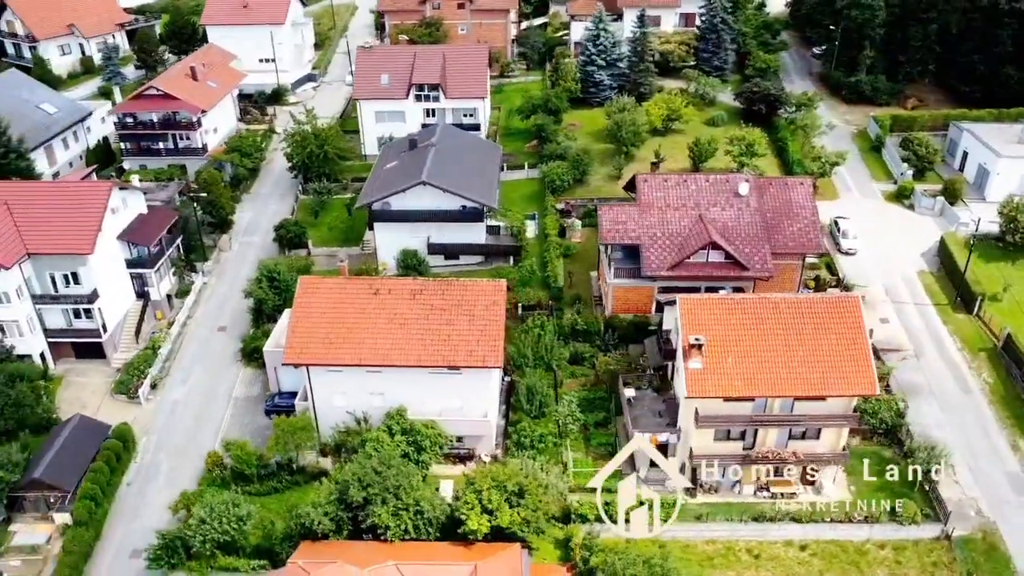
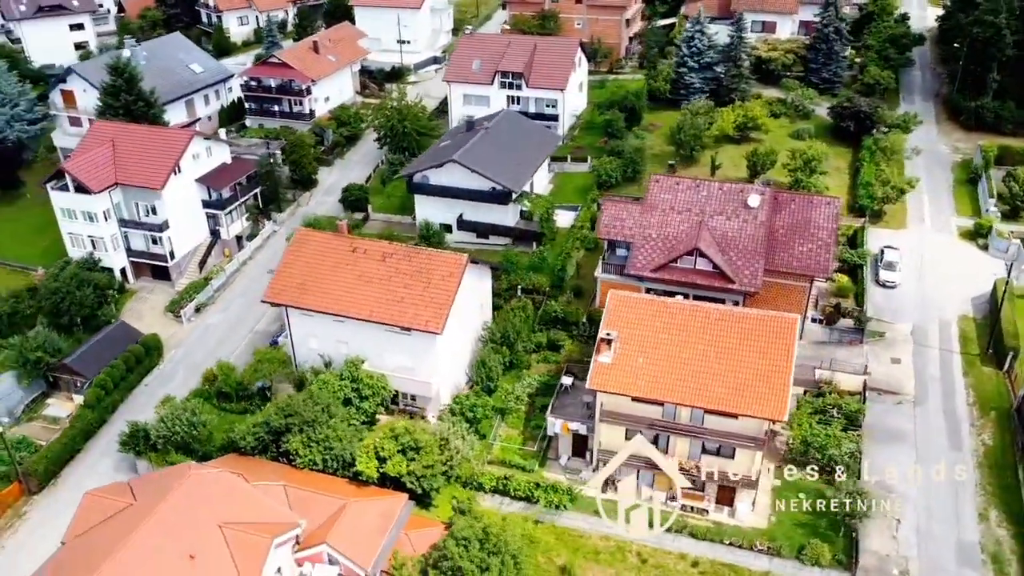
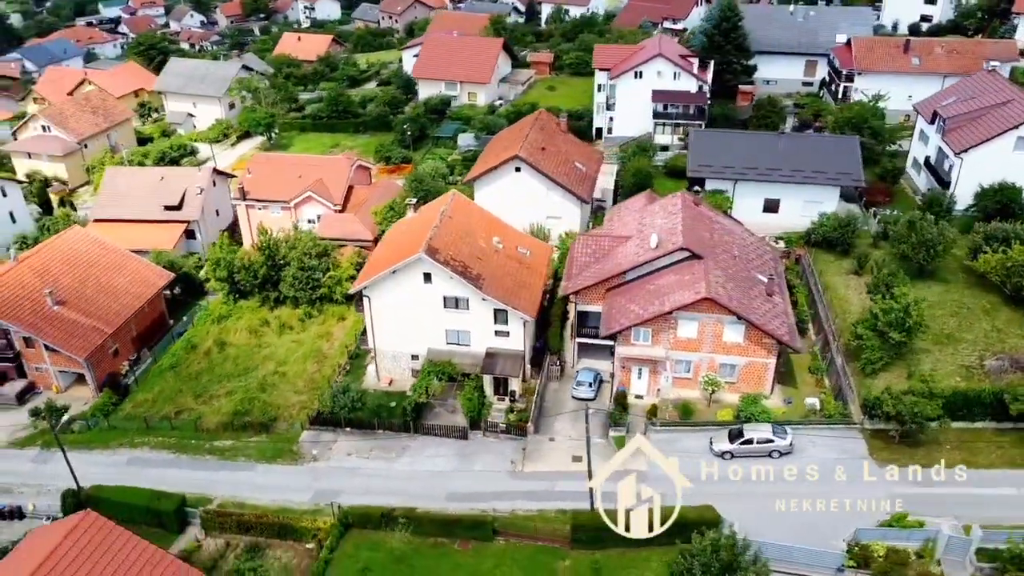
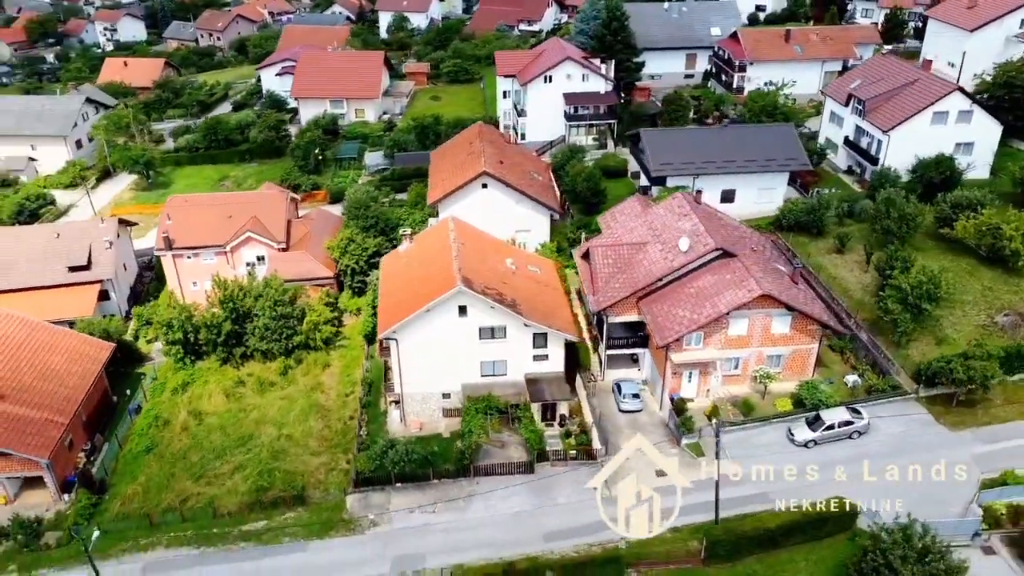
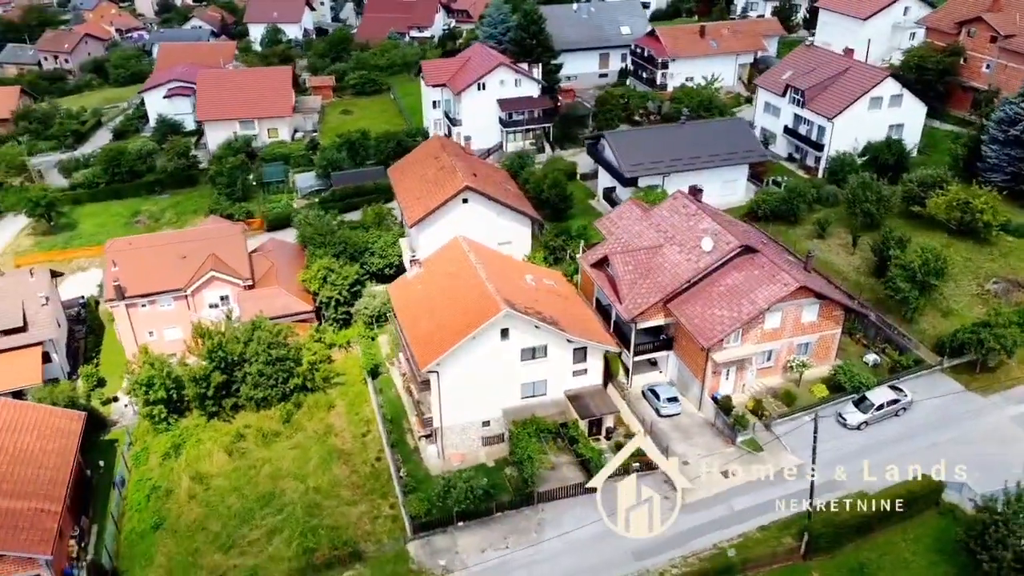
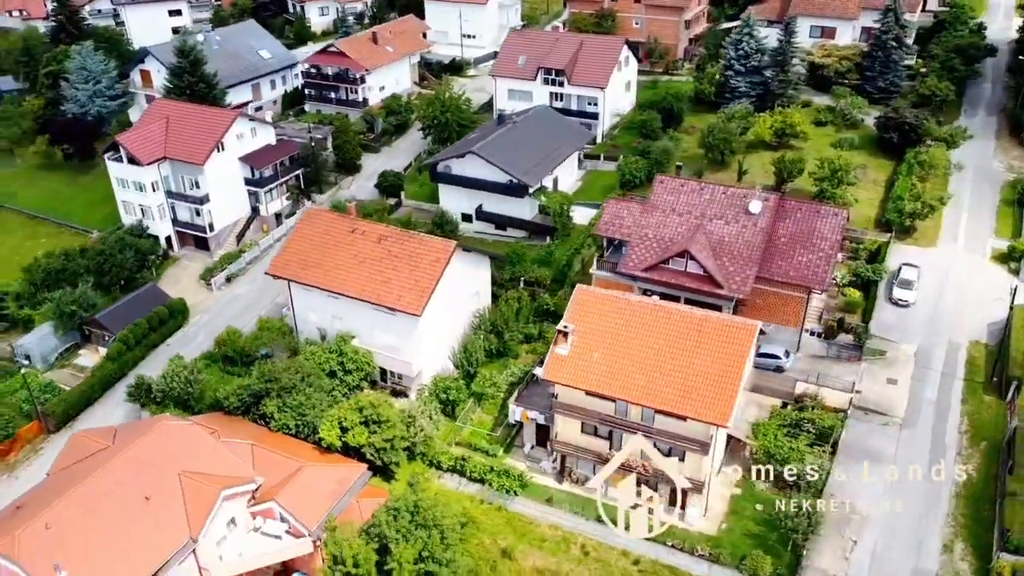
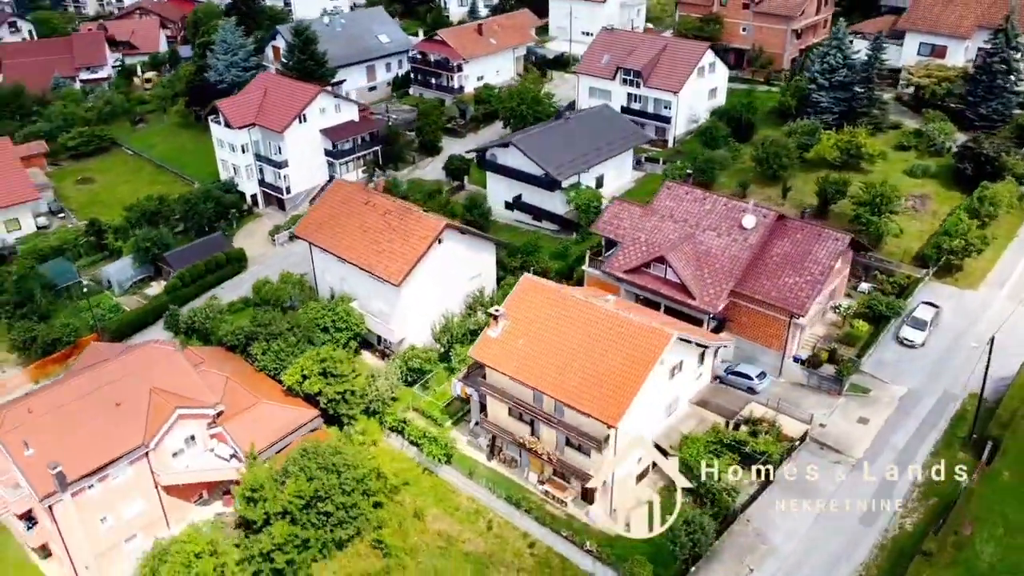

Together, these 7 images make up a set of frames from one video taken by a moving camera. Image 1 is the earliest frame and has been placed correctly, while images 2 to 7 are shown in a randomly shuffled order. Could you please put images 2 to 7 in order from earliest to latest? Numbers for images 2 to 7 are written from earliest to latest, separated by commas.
2, 6, 7, 5, 4, 3
